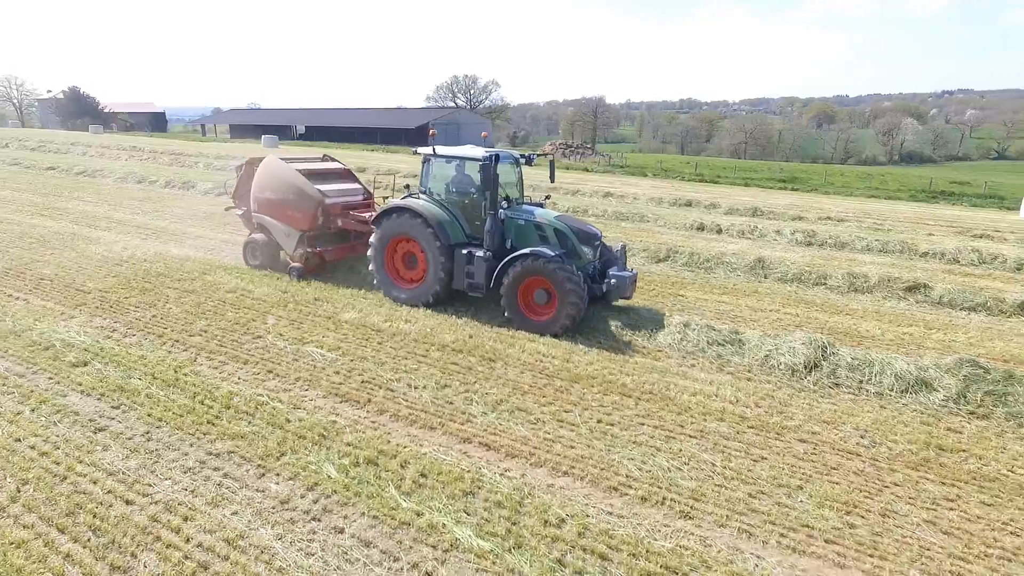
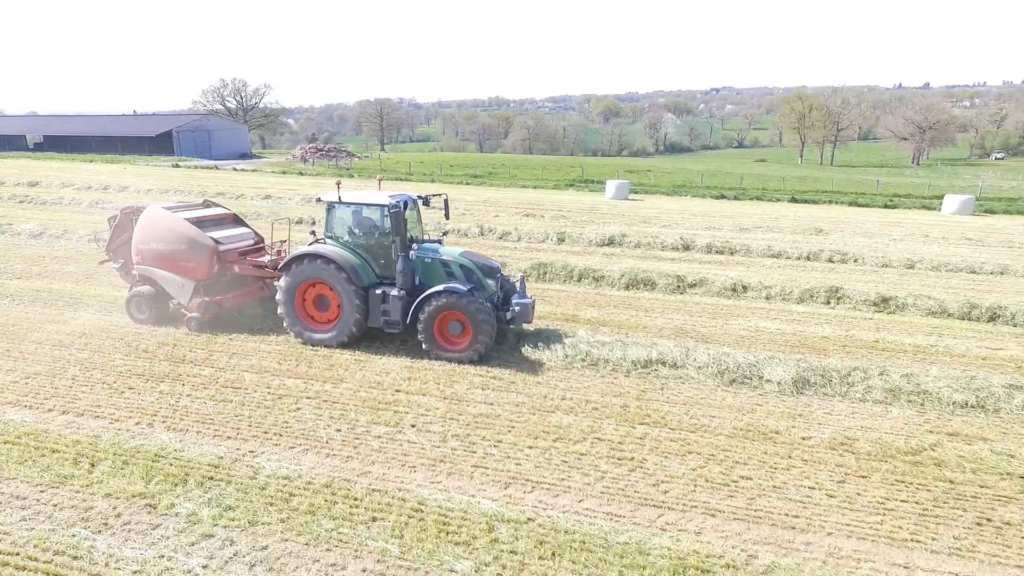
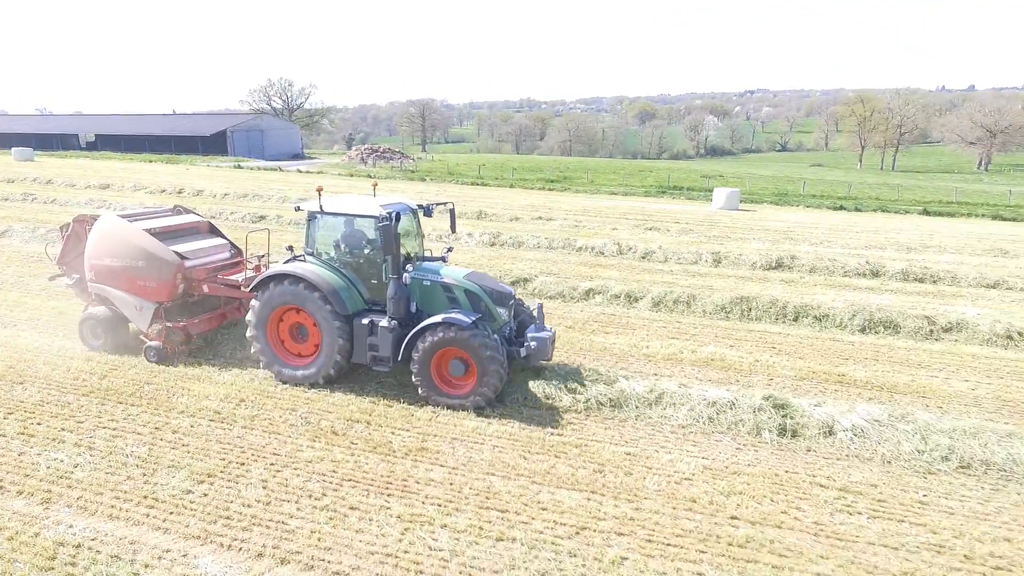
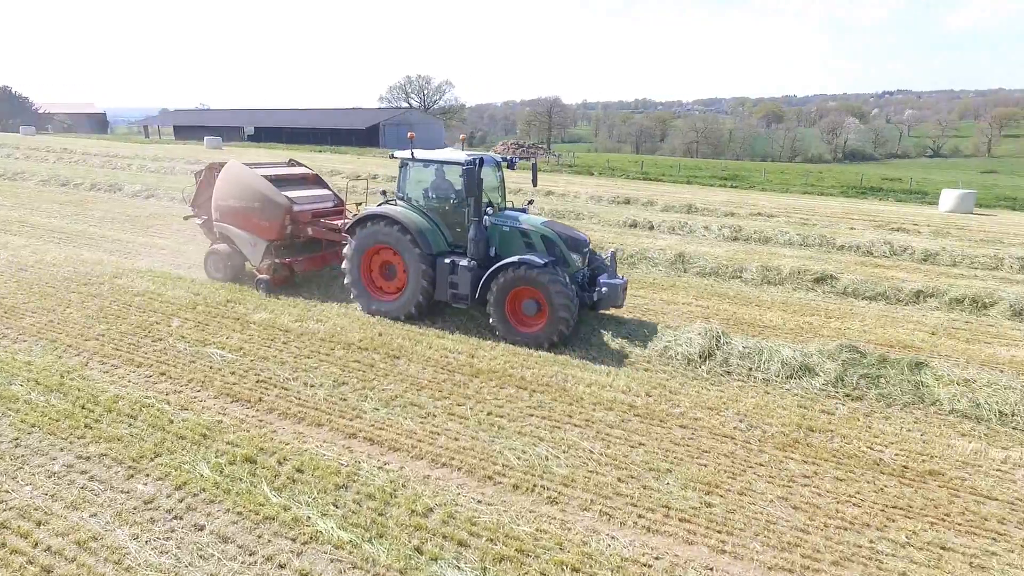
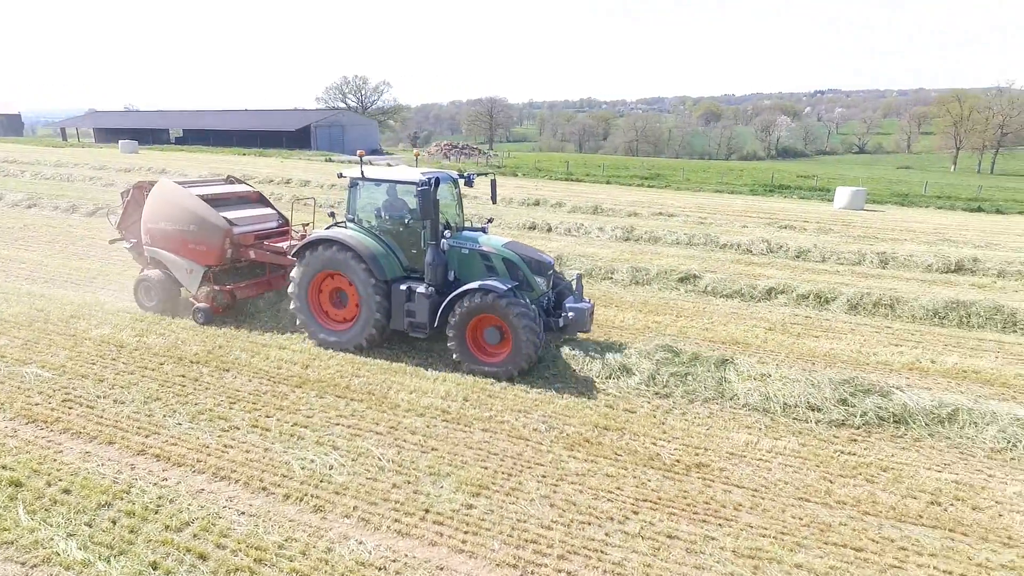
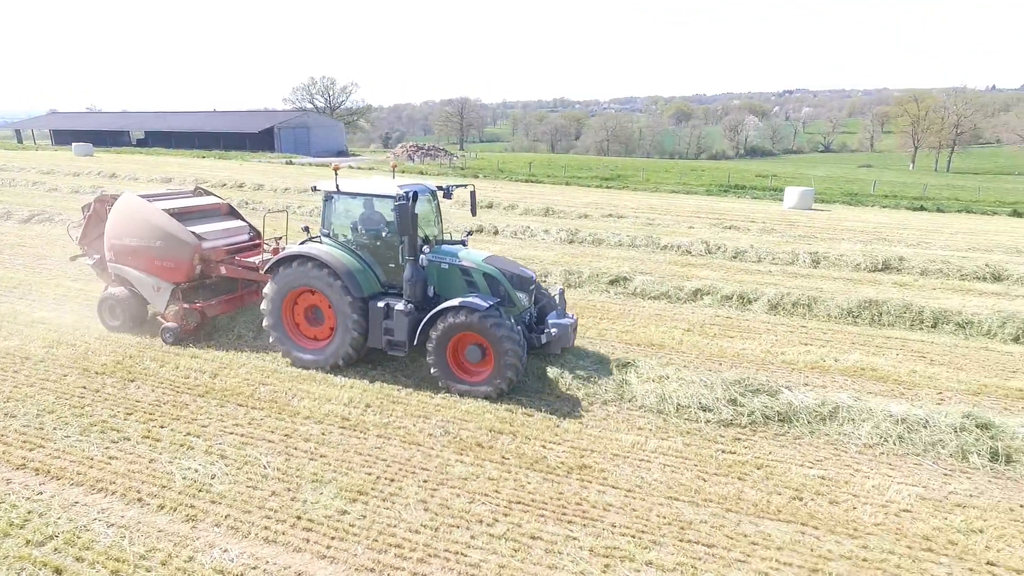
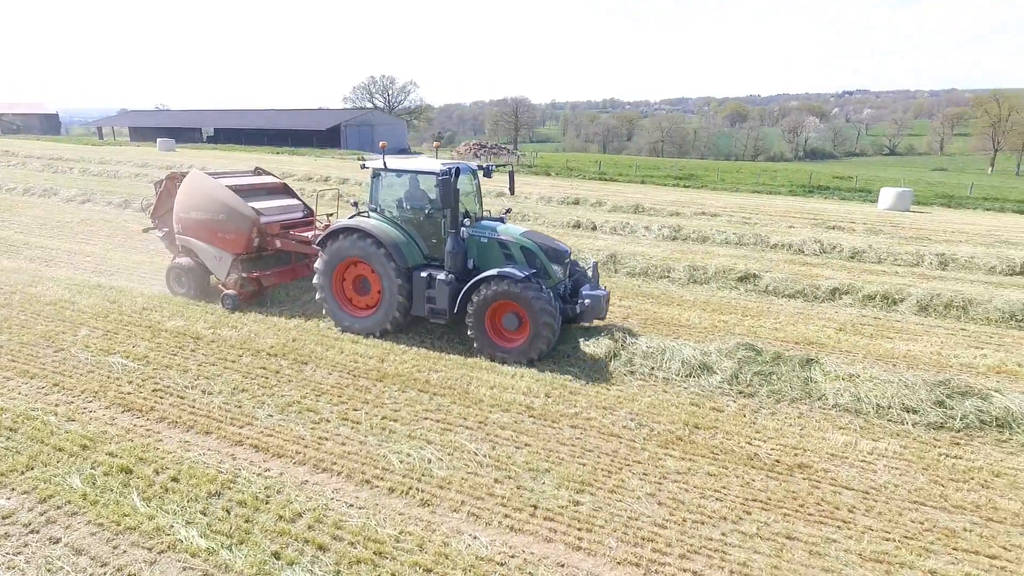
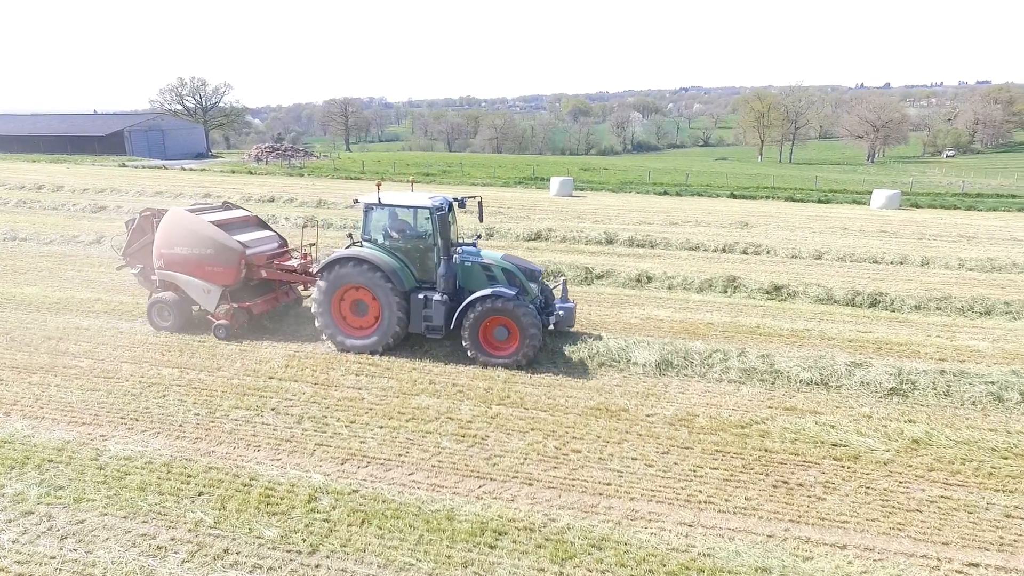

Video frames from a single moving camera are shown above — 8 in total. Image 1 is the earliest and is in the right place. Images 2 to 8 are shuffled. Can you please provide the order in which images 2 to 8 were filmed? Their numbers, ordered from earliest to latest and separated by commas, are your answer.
4, 7, 5, 6, 3, 2, 8
